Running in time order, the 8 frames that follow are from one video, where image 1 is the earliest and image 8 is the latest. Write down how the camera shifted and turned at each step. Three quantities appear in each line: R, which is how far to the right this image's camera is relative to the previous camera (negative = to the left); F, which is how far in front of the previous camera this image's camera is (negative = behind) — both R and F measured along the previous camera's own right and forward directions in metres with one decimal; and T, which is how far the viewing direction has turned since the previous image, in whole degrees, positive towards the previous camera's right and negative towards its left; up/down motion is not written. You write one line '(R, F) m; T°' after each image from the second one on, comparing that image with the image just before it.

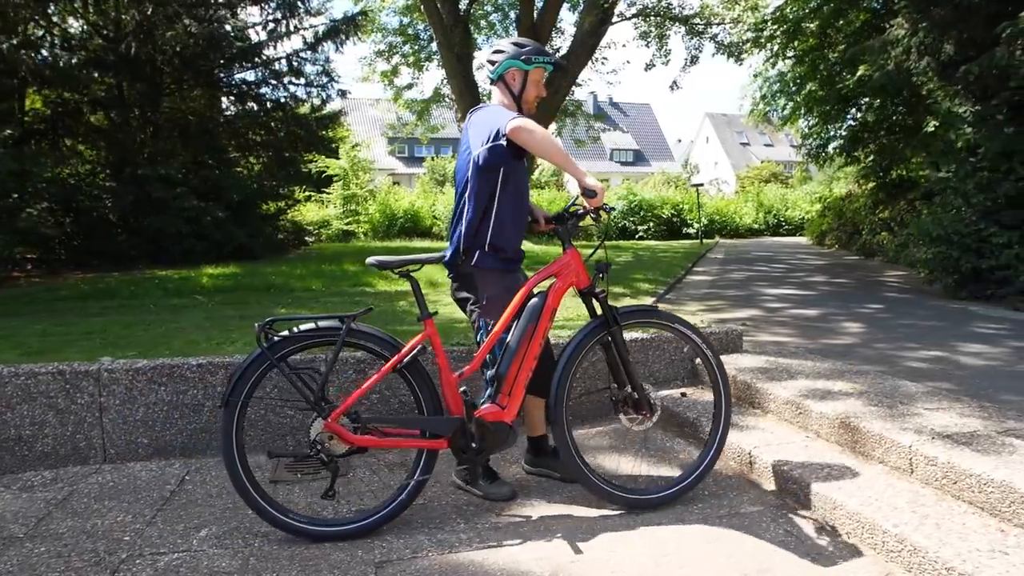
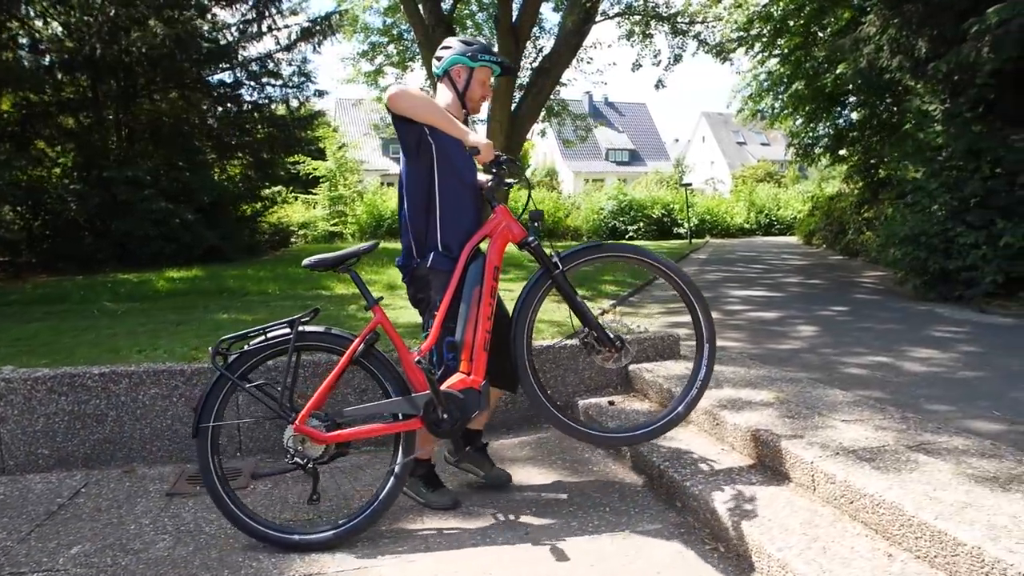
(+0.5, +0.1) m; -1°
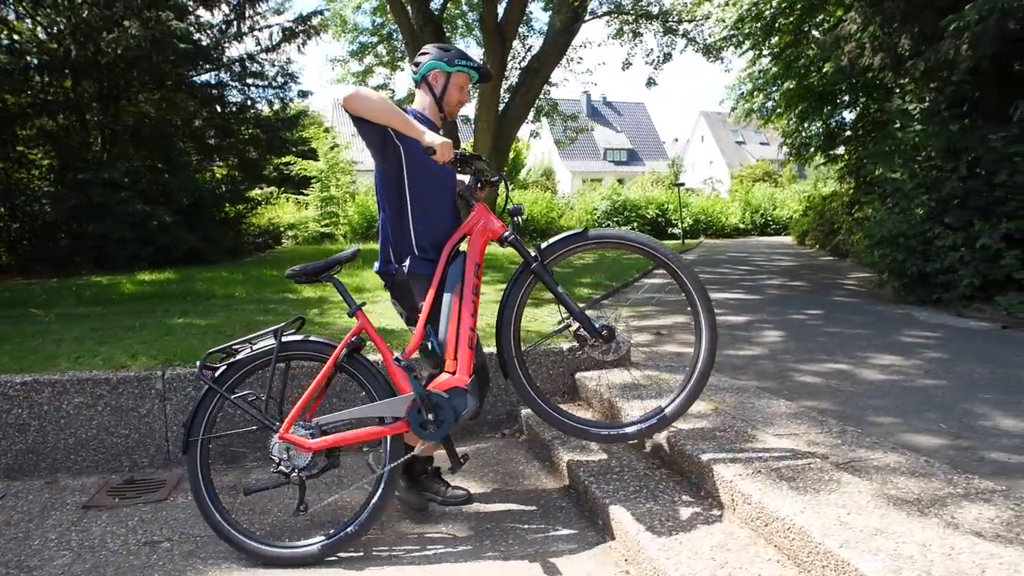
(+0.4, +0.1) m; -1°
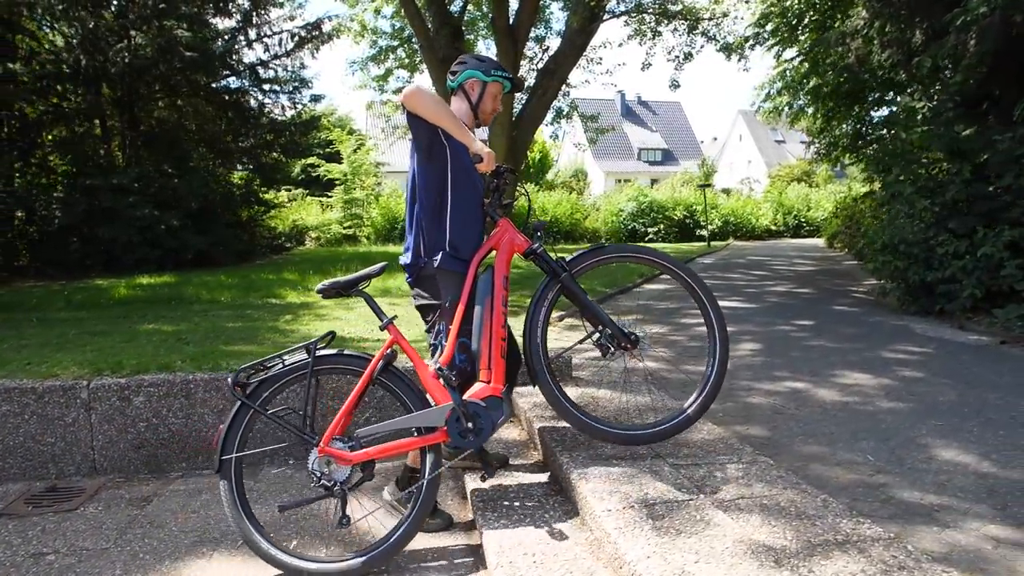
(+0.7, +0.2) m; -4°
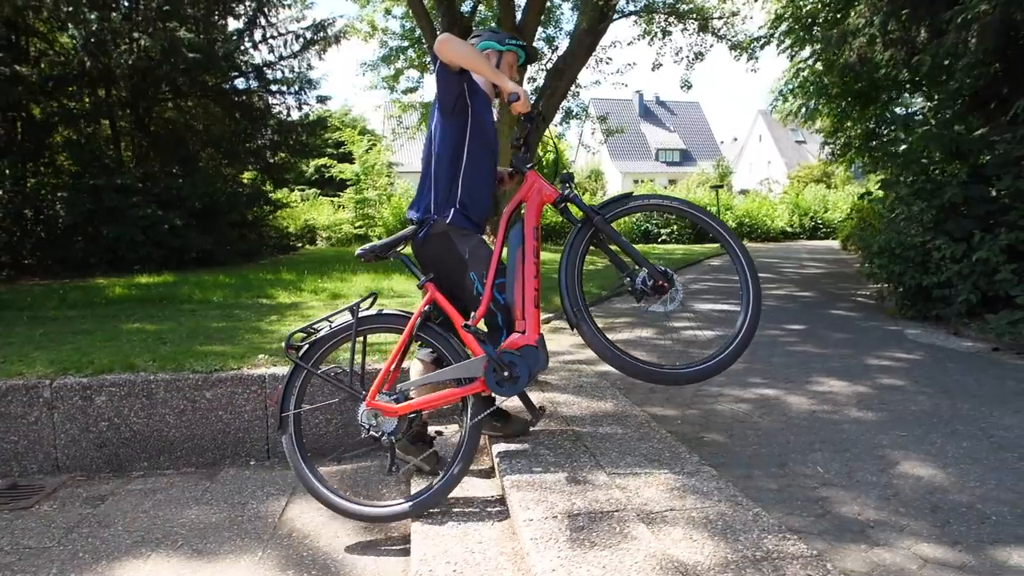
(+0.4, +0.1) m; -2°
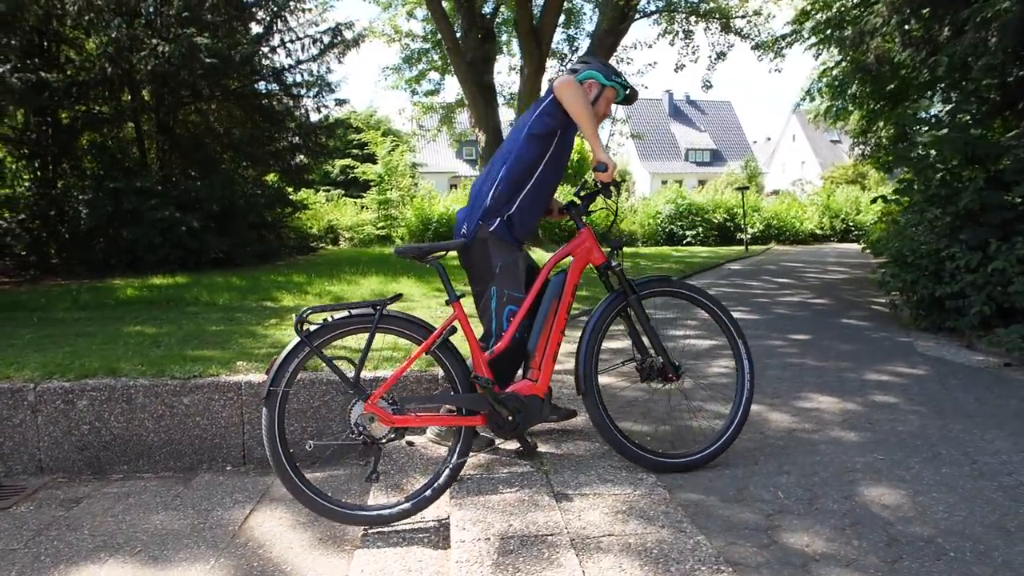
(+0.4, +0.1) m; -3°
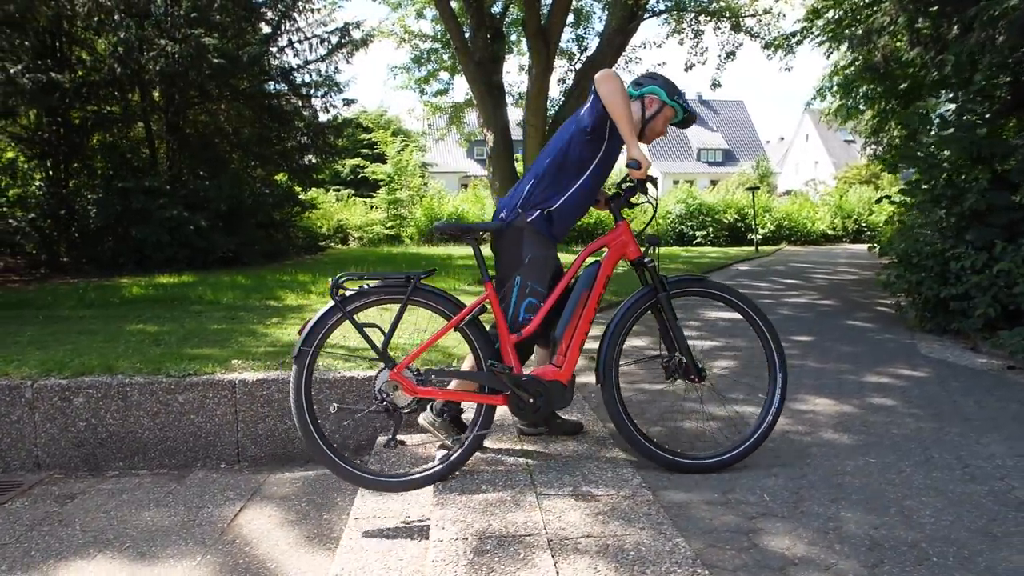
(+0.1, 0.0) m; -1°
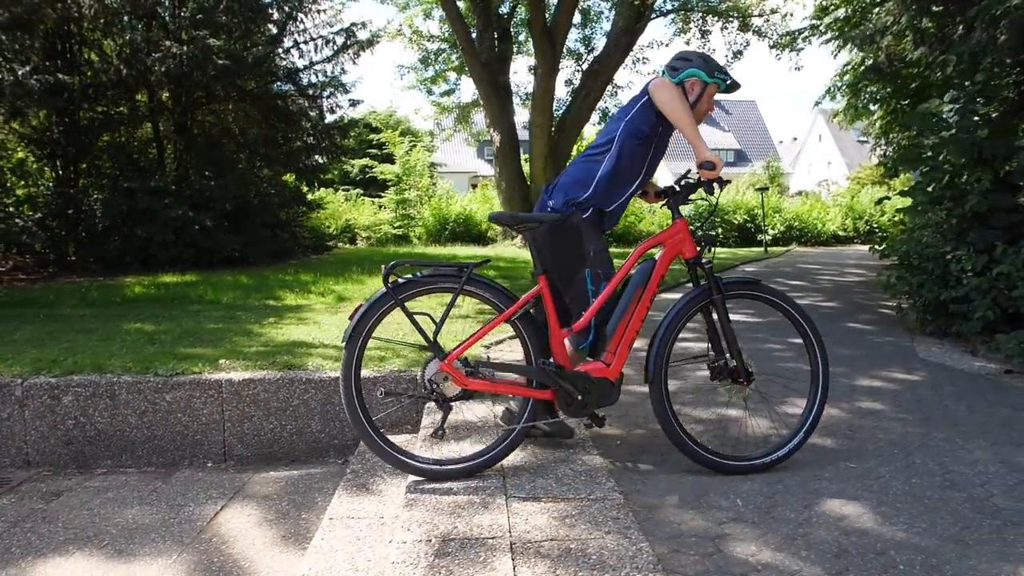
(+0.2, 0.0) m; -1°
